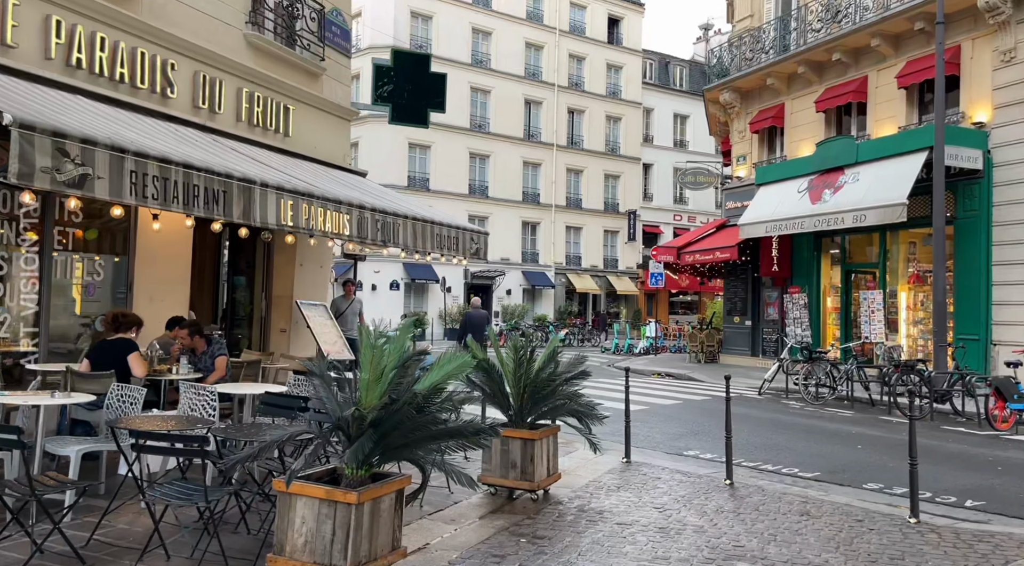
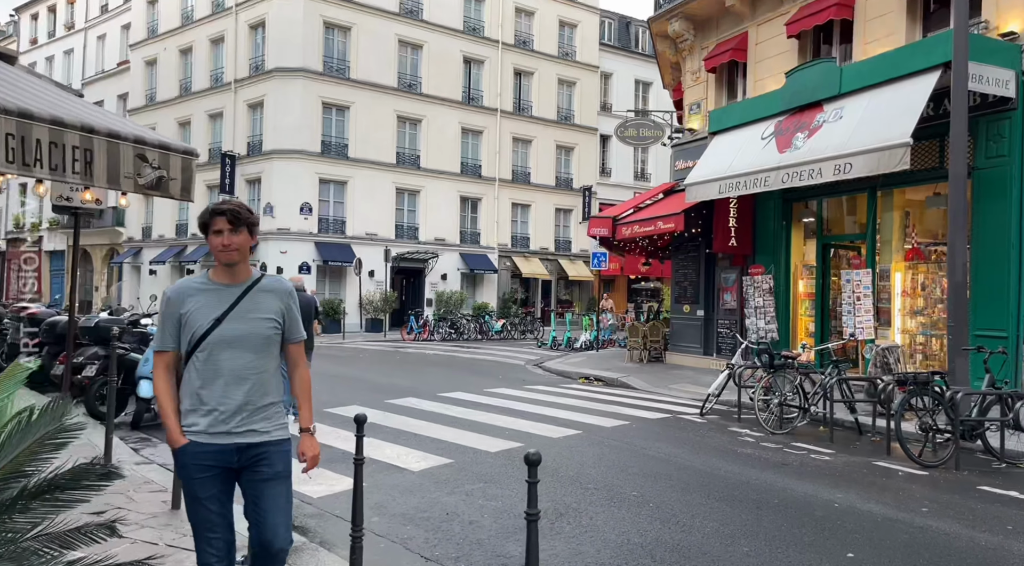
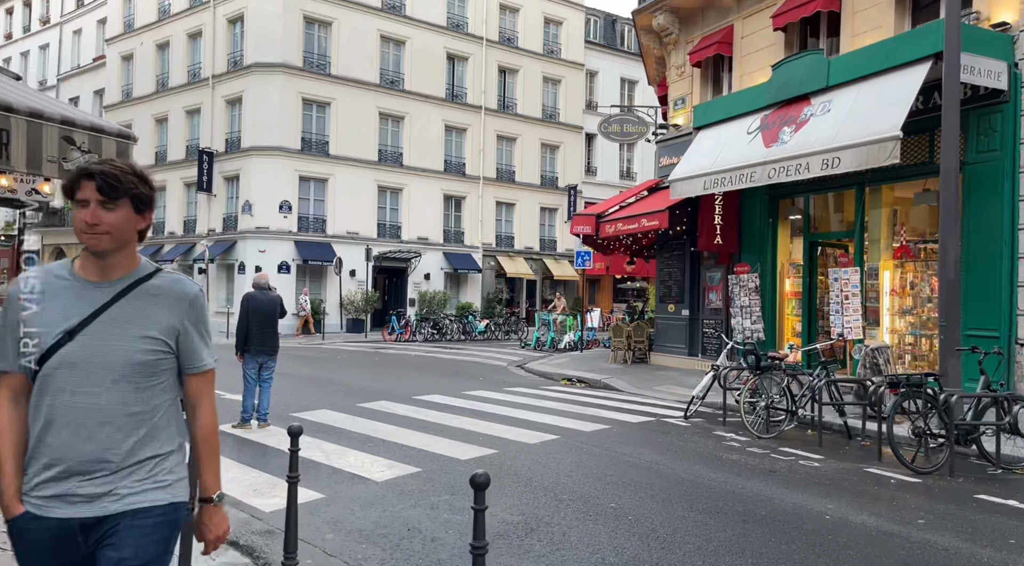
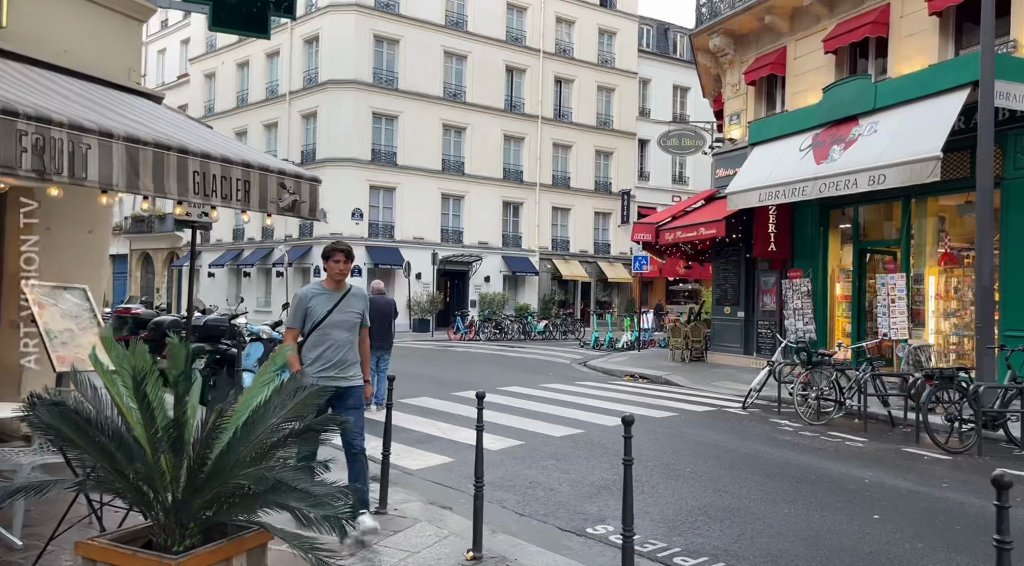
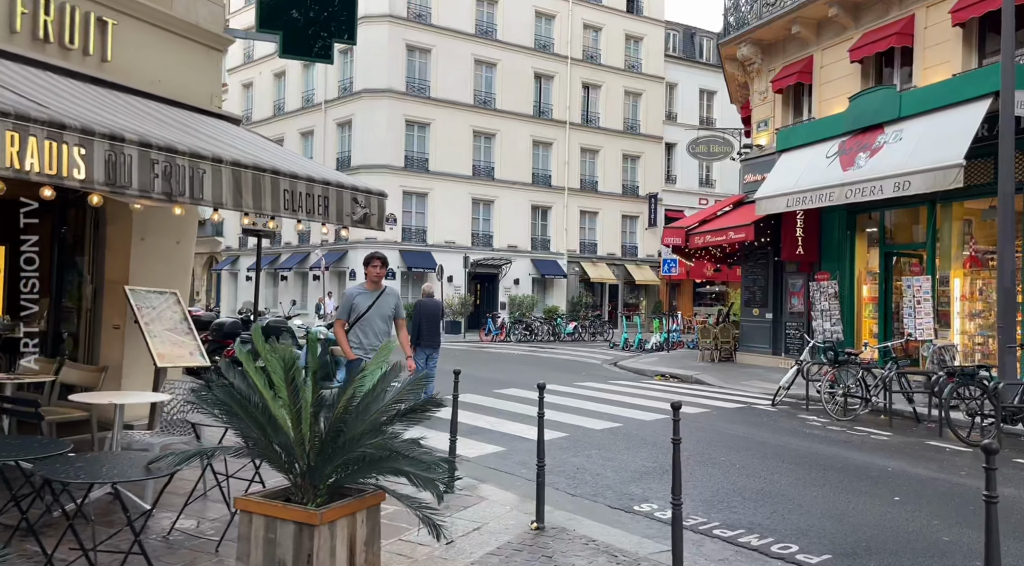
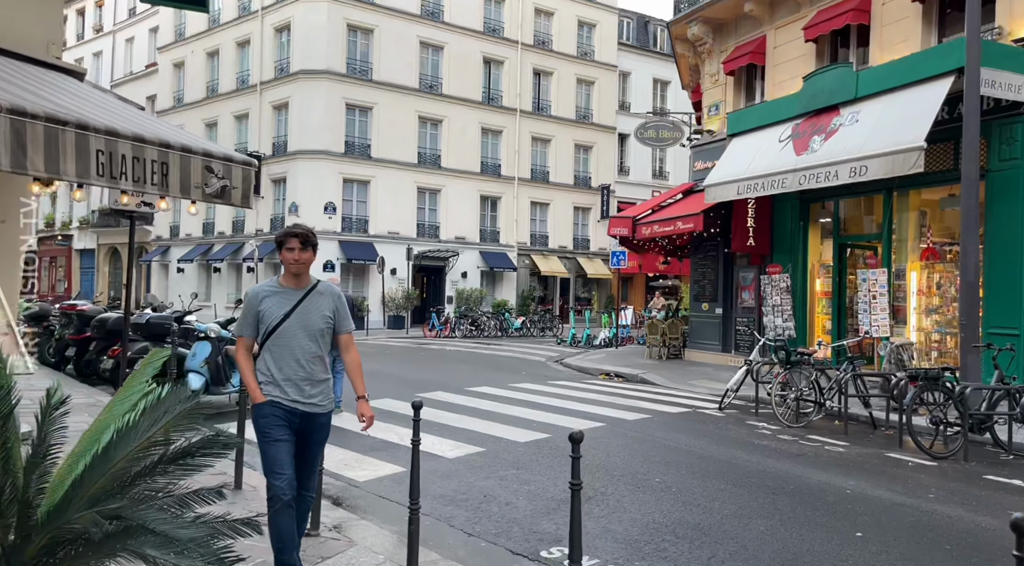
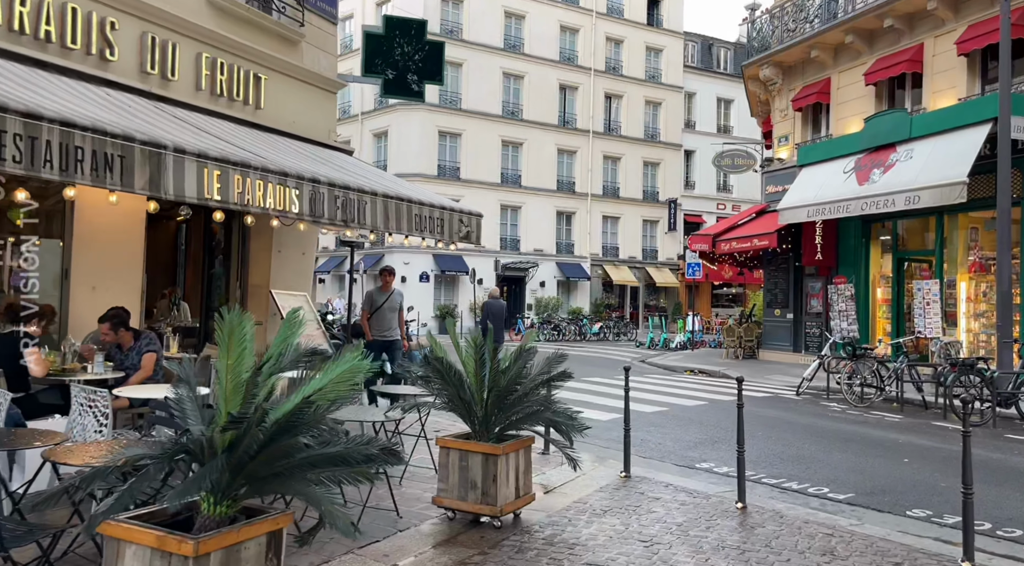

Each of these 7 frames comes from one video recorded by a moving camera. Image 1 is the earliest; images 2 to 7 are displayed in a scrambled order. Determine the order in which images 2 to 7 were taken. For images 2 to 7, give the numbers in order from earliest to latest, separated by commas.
7, 5, 4, 6, 2, 3
